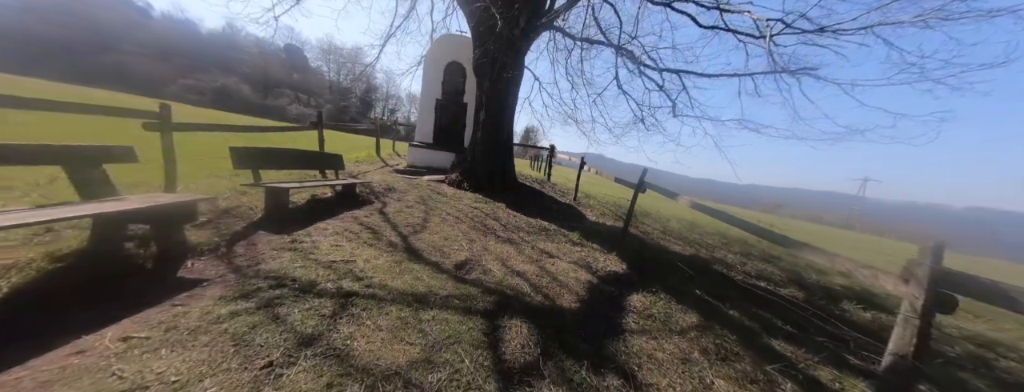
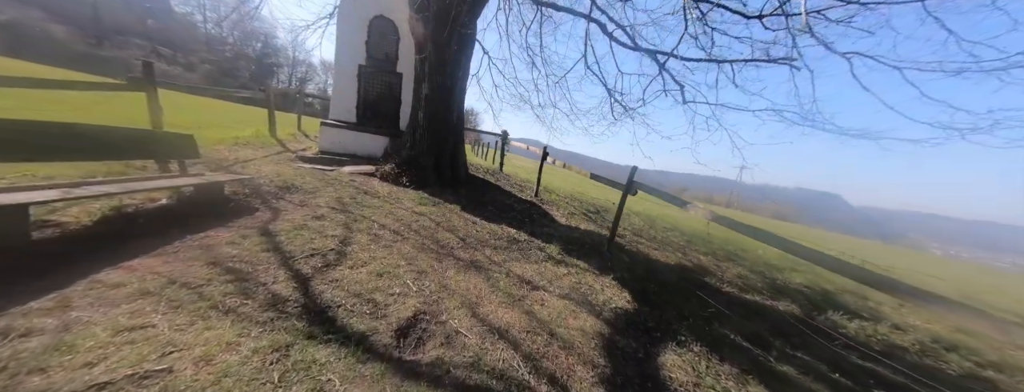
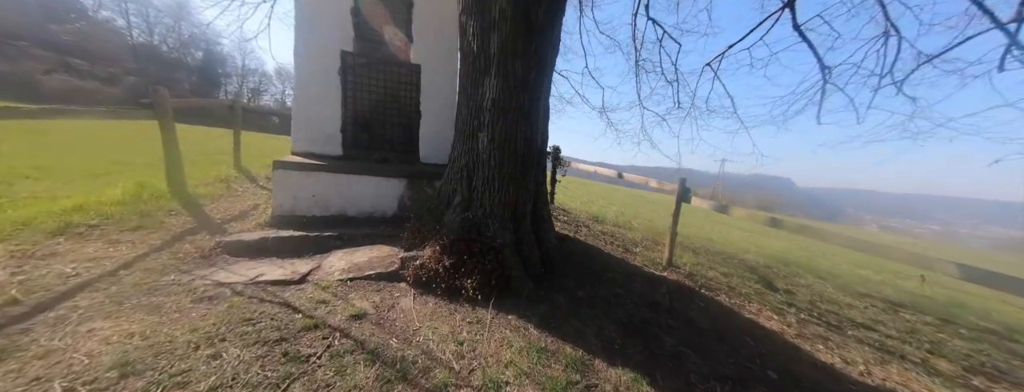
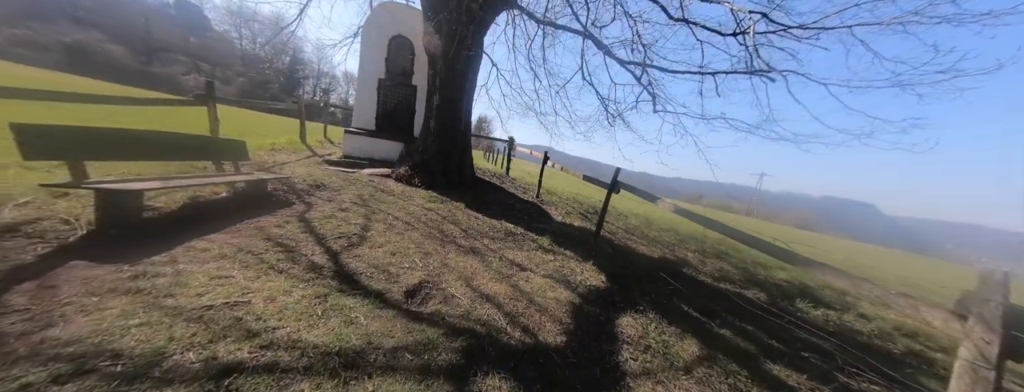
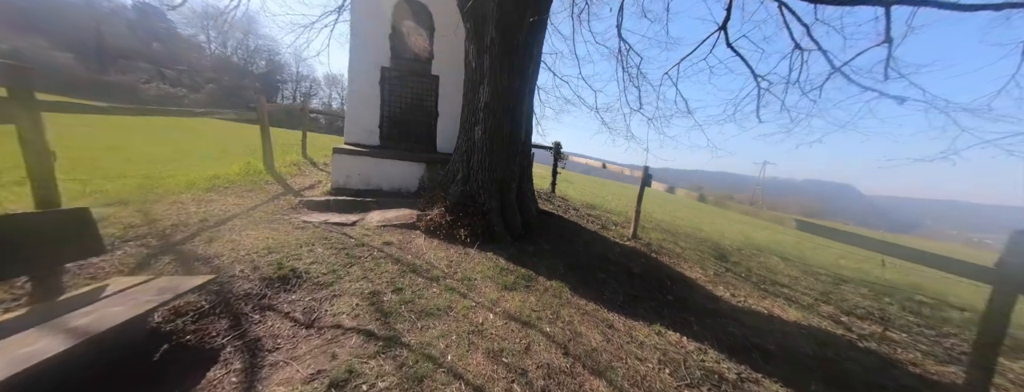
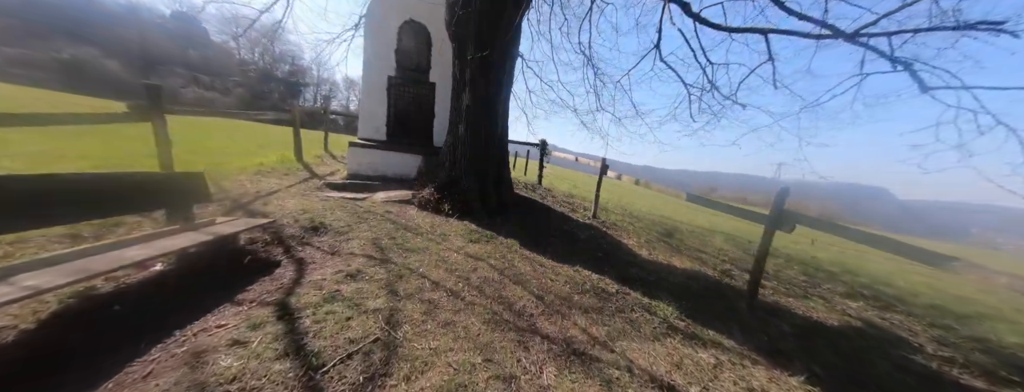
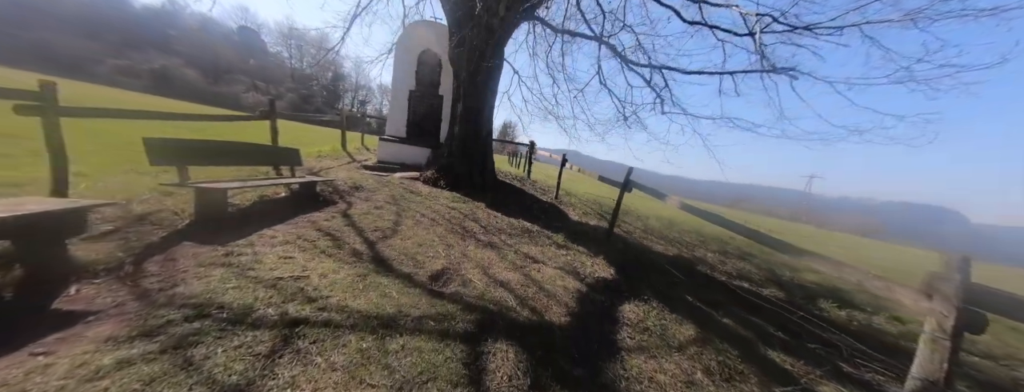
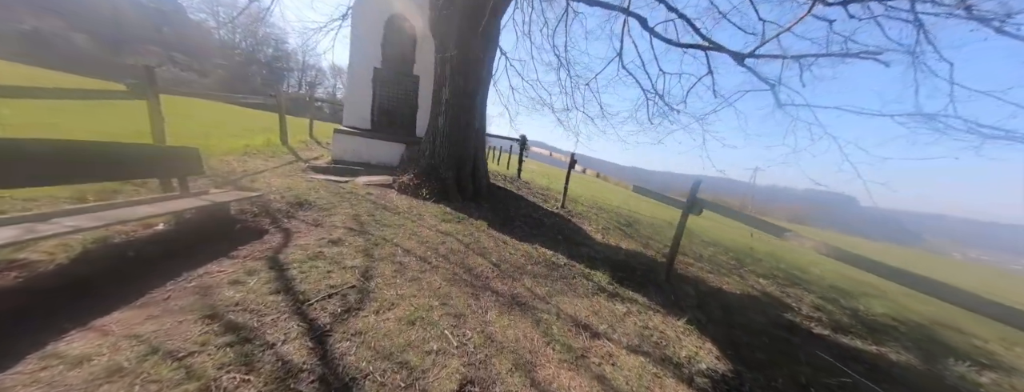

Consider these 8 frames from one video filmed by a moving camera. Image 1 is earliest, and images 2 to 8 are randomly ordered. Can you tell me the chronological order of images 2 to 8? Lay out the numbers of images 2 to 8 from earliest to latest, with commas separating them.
7, 4, 2, 8, 6, 5, 3
